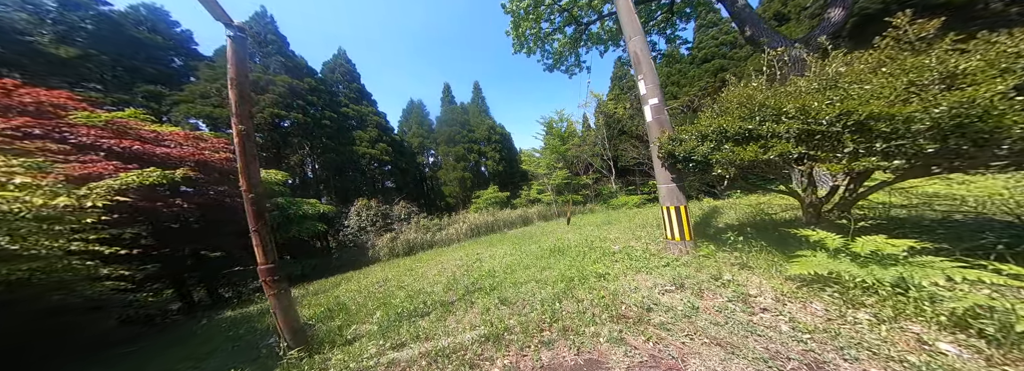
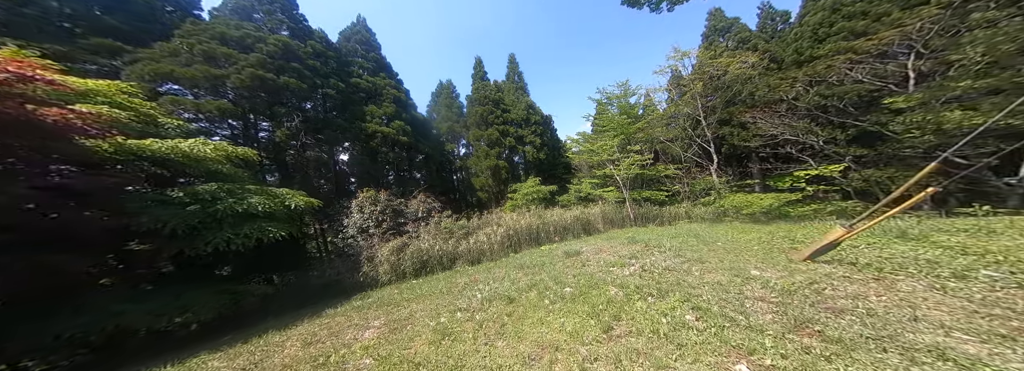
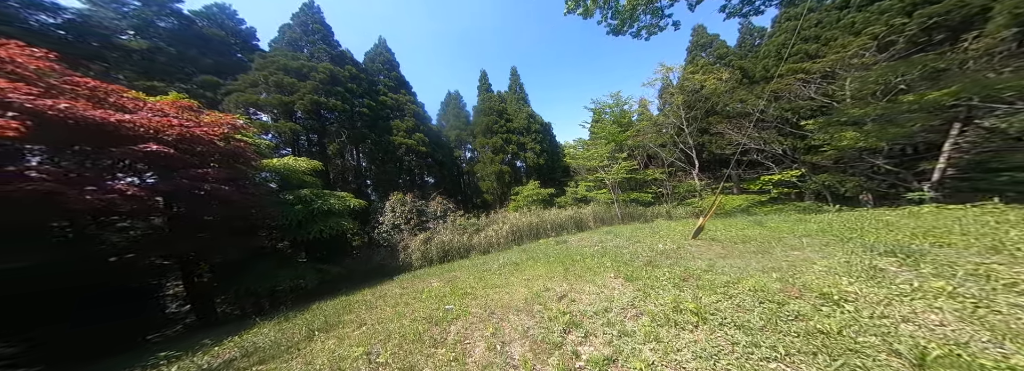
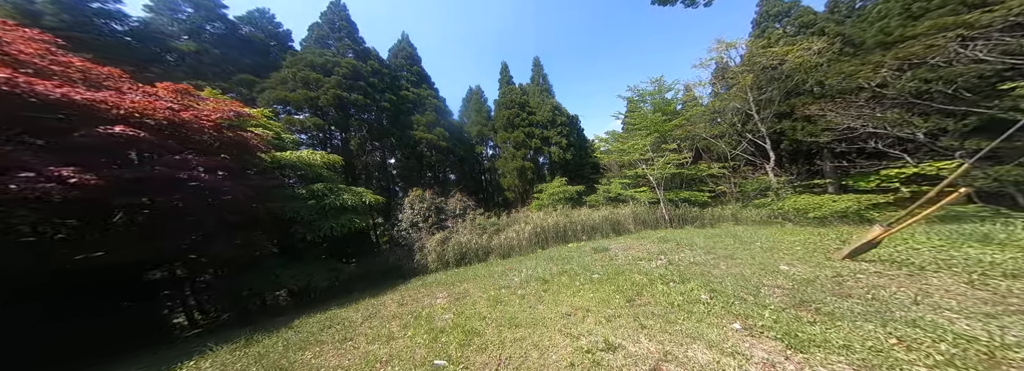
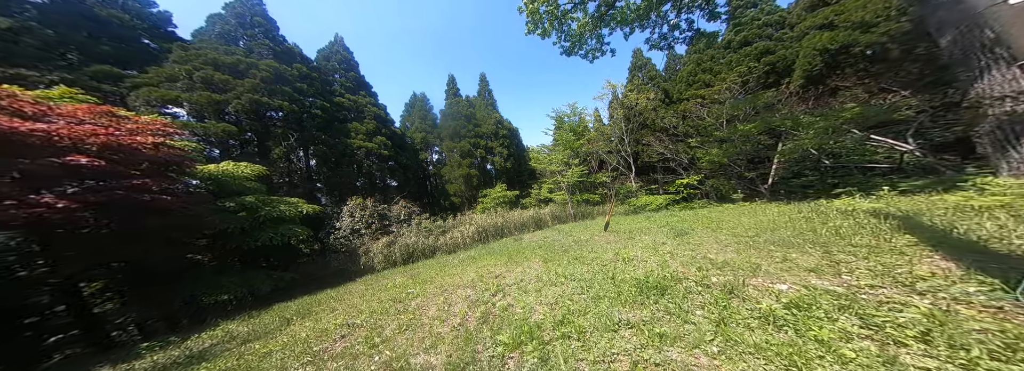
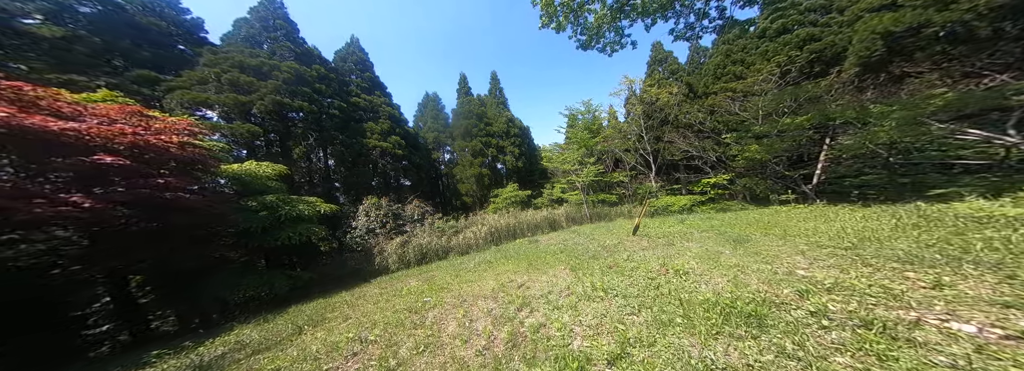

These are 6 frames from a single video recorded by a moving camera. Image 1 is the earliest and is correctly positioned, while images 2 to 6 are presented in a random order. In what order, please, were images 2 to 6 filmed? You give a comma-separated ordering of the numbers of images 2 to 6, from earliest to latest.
5, 6, 3, 4, 2
